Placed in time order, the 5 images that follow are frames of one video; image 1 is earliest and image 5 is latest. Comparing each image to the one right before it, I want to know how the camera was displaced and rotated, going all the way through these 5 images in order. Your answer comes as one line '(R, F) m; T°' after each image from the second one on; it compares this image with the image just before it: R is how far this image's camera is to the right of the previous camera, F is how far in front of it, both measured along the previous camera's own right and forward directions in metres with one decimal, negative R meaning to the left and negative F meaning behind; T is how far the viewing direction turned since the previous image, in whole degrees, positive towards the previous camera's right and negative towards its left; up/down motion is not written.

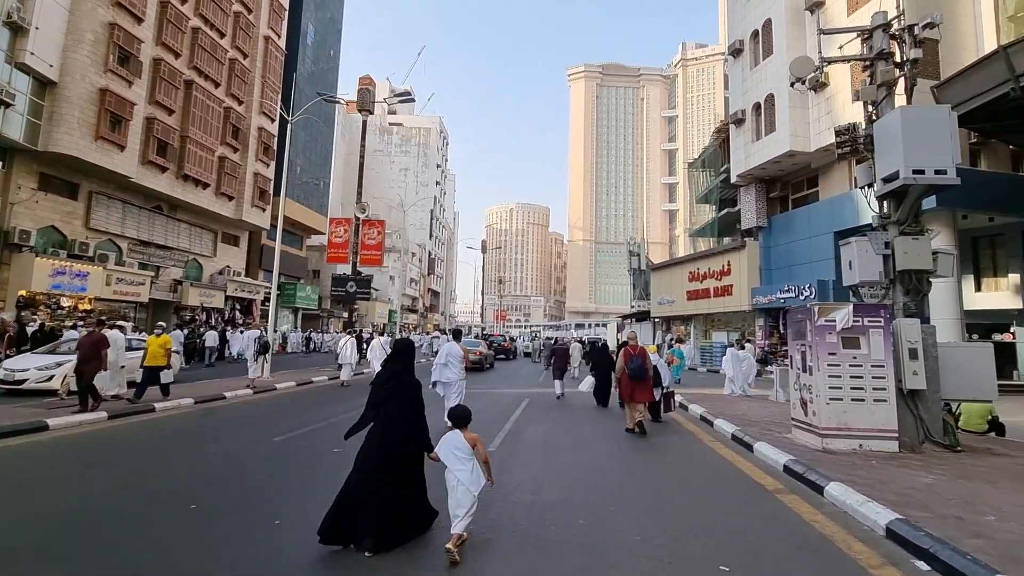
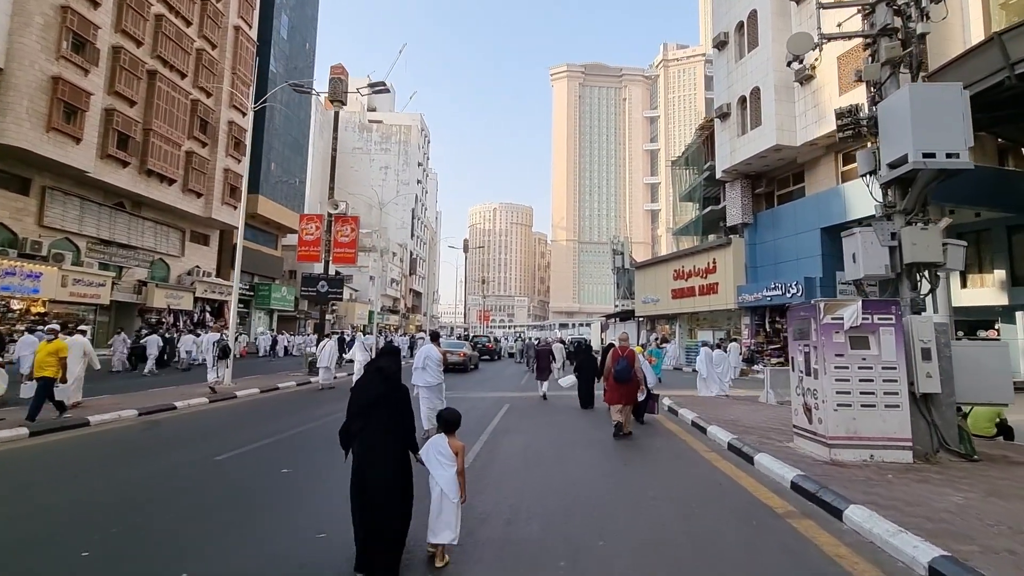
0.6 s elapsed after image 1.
(+0.1, +0.9) m; +2°
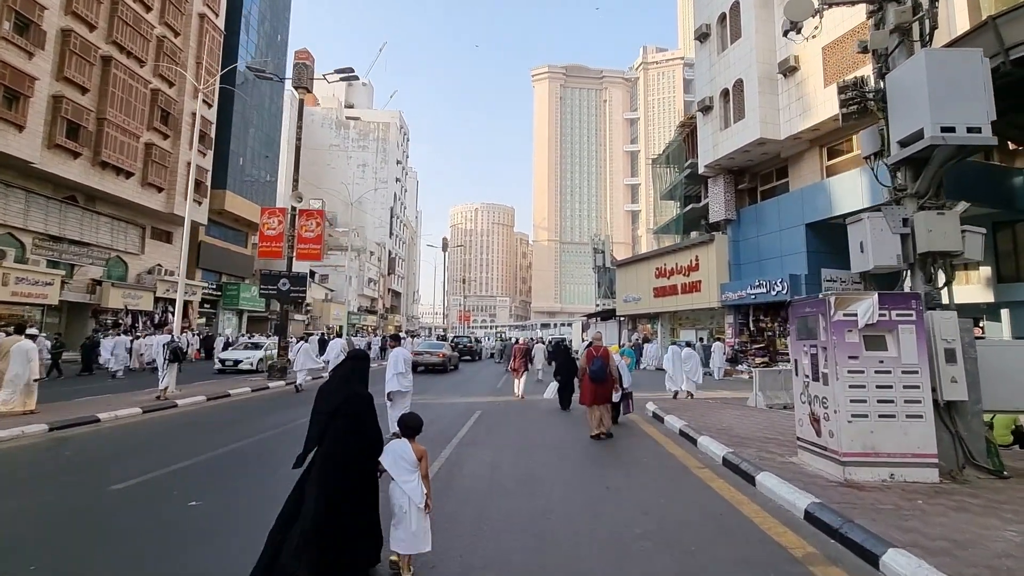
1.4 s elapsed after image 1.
(+0.2, +1.2) m; +2°
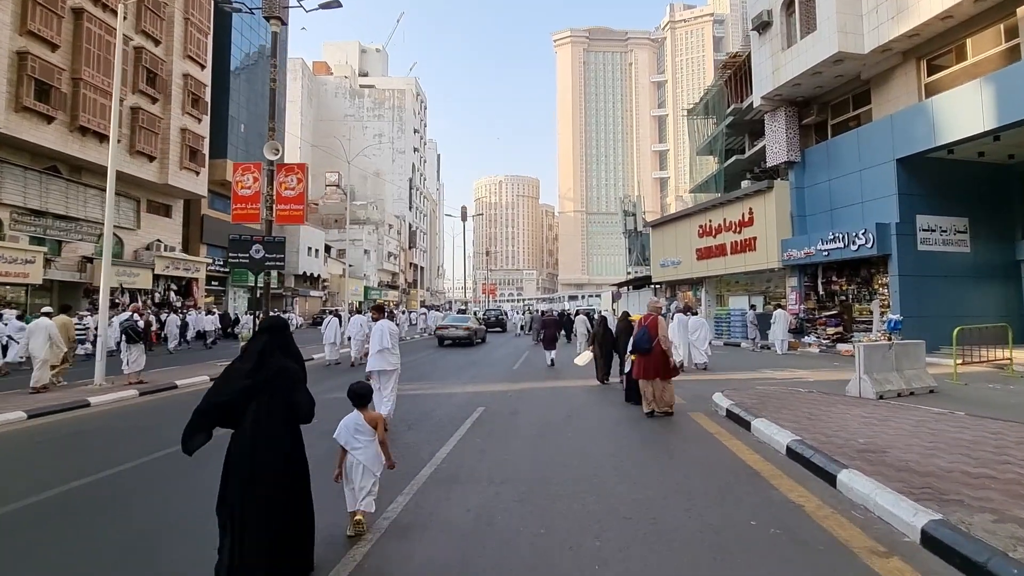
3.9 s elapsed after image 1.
(+0.3, +3.8) m; -3°
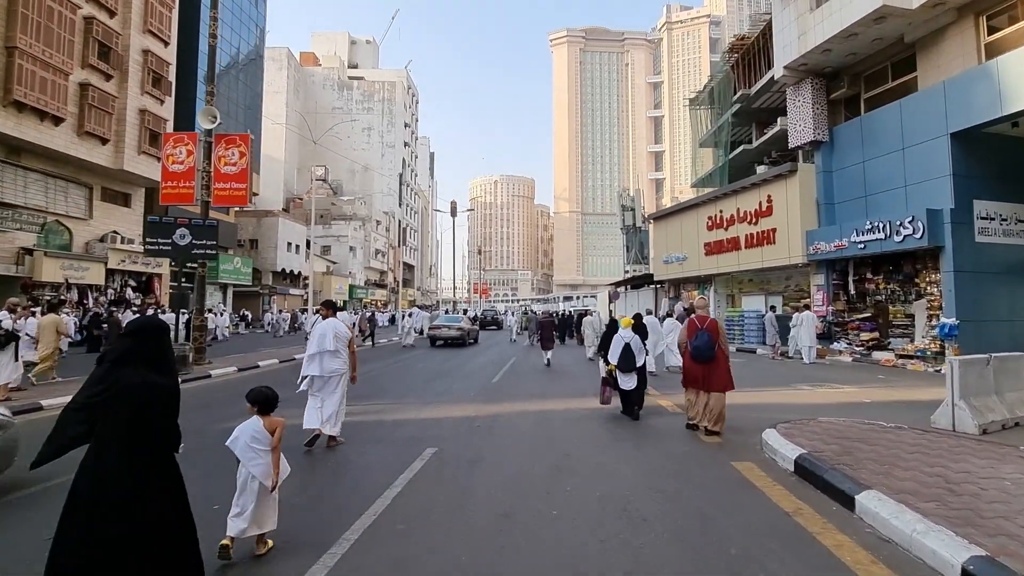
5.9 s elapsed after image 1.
(+0.4, +3.0) m; +1°
